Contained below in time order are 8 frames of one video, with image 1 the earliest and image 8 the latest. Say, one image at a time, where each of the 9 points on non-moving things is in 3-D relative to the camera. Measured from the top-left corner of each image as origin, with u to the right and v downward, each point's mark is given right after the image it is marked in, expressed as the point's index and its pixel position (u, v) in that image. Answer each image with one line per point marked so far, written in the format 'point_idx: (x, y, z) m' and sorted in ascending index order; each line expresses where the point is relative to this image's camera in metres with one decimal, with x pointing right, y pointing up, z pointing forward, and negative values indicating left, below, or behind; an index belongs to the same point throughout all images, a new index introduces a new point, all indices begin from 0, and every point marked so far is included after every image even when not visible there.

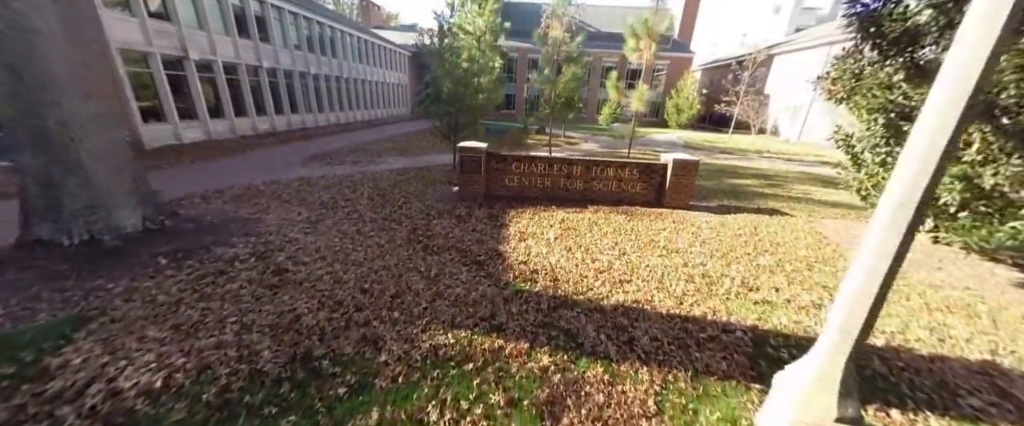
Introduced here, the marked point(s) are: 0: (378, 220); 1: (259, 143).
0: (-2.0, -0.1, +4.9) m
1: (-10.2, +2.8, +13.4) m
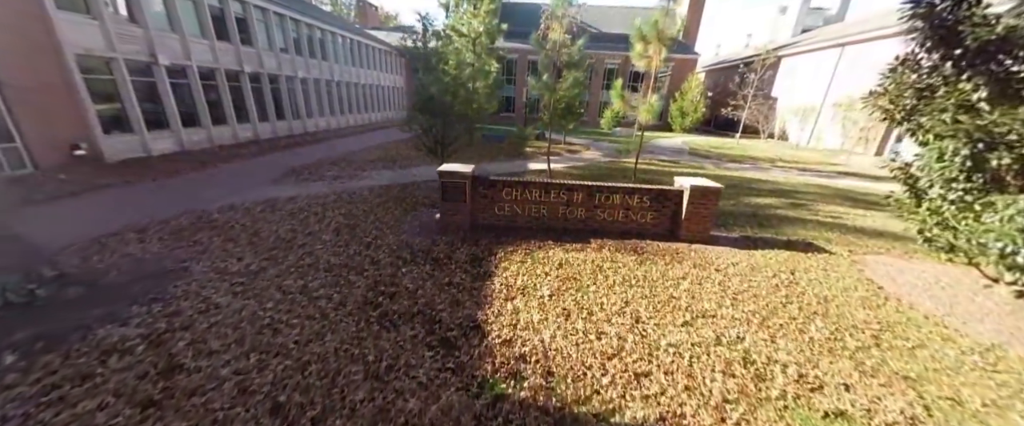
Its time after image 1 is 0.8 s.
0: (-2.2, -0.7, +4.0) m
1: (-10.4, +2.2, +12.5) m
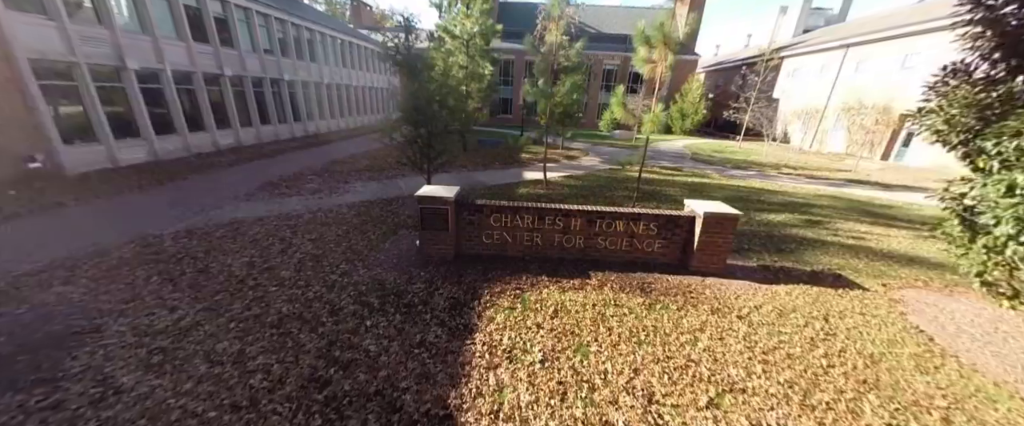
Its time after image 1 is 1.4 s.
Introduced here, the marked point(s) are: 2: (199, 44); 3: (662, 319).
0: (-2.3, -1.1, +3.4) m
1: (-10.6, +1.8, +11.8) m
2: (-12.1, +6.5, +12.7) m
3: (+1.7, -1.2, +3.7) m
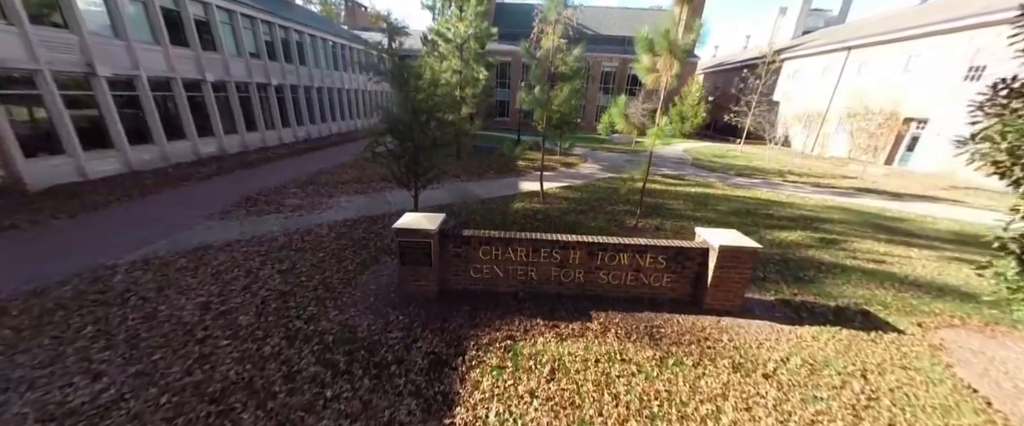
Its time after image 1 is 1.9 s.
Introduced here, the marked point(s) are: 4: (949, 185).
0: (-2.4, -1.5, +2.8) m
1: (-10.7, +1.3, +11.2) m
2: (-12.3, +6.0, +12.1) m
3: (+1.6, -1.6, +3.1) m
4: (+19.9, +1.3, +15.1) m
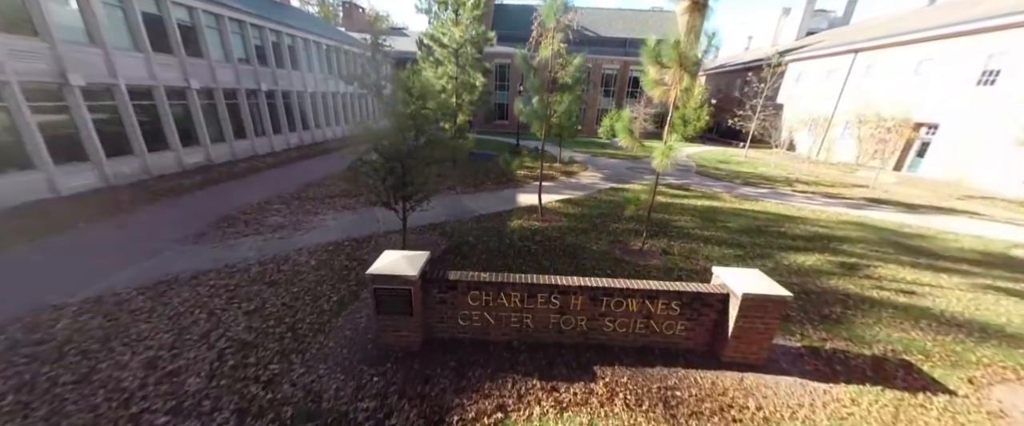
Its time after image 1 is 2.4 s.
0: (-2.5, -2.0, +2.3) m
1: (-10.8, +0.9, +10.7) m
2: (-12.3, +5.6, +11.6) m
3: (+1.5, -2.0, +2.6) m
4: (+19.8, +0.8, +14.5) m
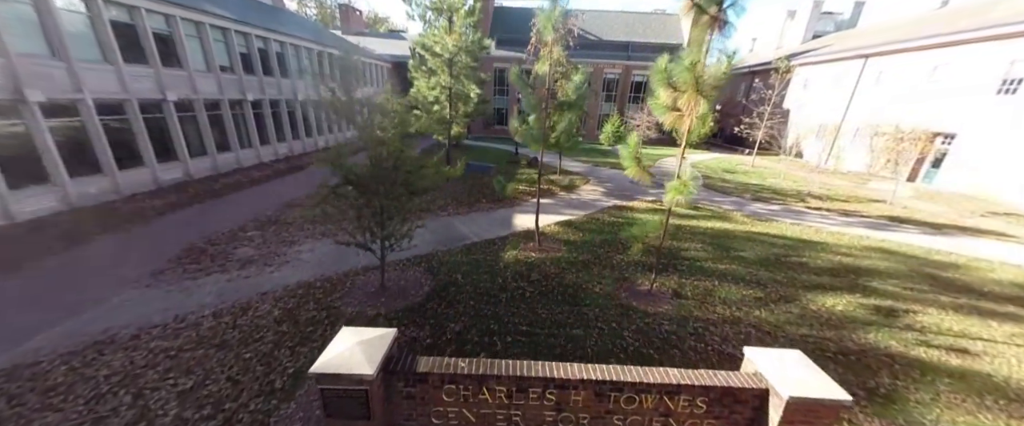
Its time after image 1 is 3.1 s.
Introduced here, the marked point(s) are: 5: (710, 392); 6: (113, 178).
0: (-2.6, -2.7, +1.5) m
1: (-10.9, +0.2, +10.0) m
2: (-12.5, +4.9, +10.9) m
3: (+1.3, -2.7, +1.8) m
4: (+19.7, +0.1, +13.7) m
5: (+1.8, -1.6, +3.0) m
6: (-12.4, +1.1, +10.2) m
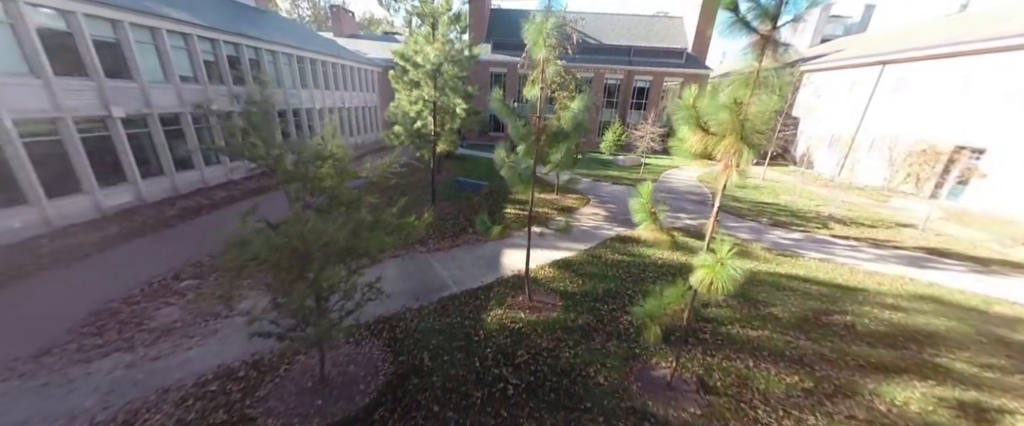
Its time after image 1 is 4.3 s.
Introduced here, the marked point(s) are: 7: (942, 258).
0: (-2.9, -3.7, +0.2) m
1: (-11.2, -0.8, +8.6) m
2: (-12.8, +3.9, +9.5) m
3: (+1.0, -3.7, +0.5) m
4: (+19.4, -0.9, +12.4) m
5: (+1.5, -2.6, +1.7) m
6: (-12.7, +0.1, +8.9) m
7: (+13.4, -1.3, +10.2) m
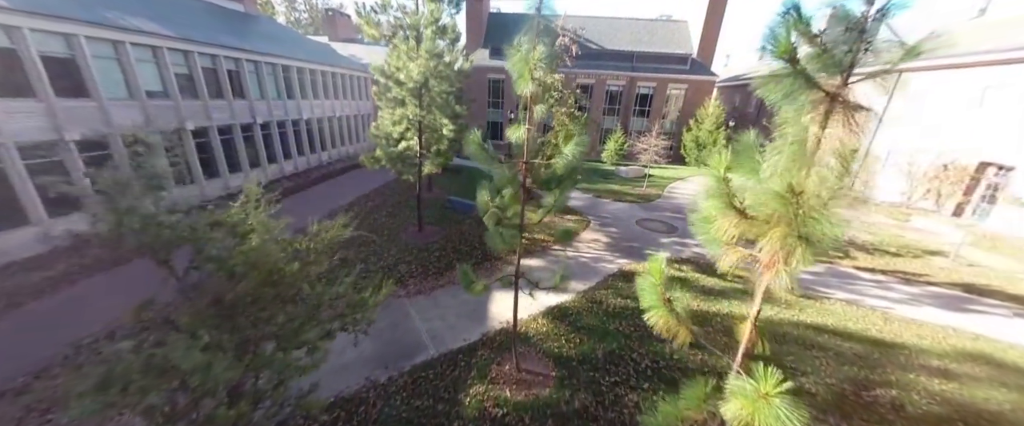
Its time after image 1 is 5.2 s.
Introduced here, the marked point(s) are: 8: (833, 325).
0: (-3.2, -4.6, -0.8) m
1: (-11.5, -1.8, +7.7) m
2: (-13.0, +2.9, +8.6) m
3: (+0.7, -4.7, -0.5) m
4: (+19.2, -1.9, +11.3) m
5: (+1.2, -3.6, +0.7) m
6: (-12.9, -0.8, +7.9) m
7: (+13.1, -2.3, +9.2) m
8: (+7.4, -2.5, +7.6) m
